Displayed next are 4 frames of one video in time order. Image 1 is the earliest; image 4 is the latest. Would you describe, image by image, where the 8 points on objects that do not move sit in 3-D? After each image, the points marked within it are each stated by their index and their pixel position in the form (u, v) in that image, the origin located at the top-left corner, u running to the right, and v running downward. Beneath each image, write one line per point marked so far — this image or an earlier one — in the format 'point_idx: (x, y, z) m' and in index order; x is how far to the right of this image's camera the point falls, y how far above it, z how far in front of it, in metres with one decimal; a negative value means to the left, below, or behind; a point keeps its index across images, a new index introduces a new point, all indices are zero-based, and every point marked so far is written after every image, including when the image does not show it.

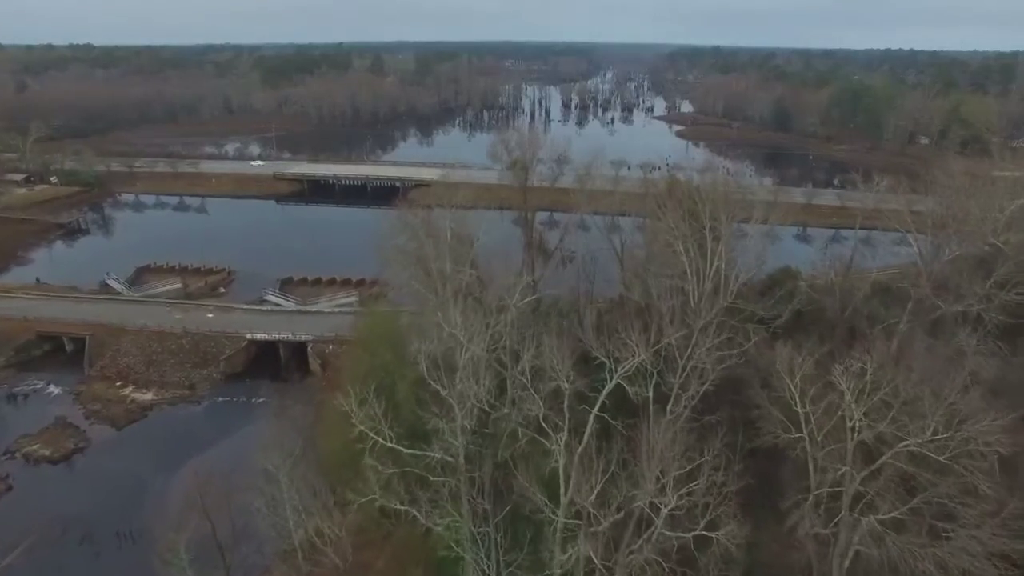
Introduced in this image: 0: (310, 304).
0: (-6.8, -0.5, +19.2) m
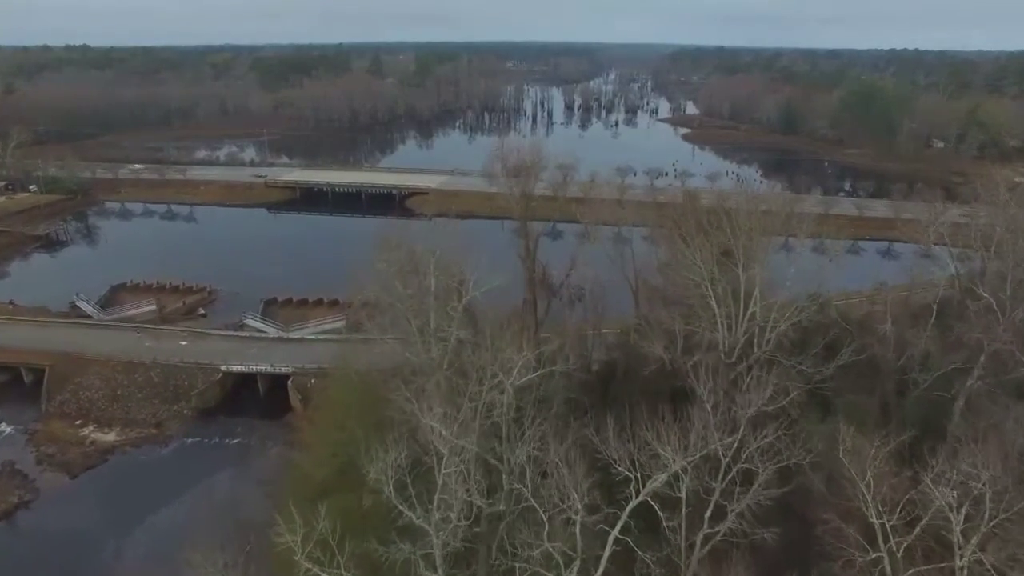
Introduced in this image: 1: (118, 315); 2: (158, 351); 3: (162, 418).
0: (-6.8, -1.3, +17.8) m
1: (-13.0, -0.9, +19.0) m
2: (-10.0, -1.7, +16.2) m
3: (-9.1, -3.4, +14.9) m
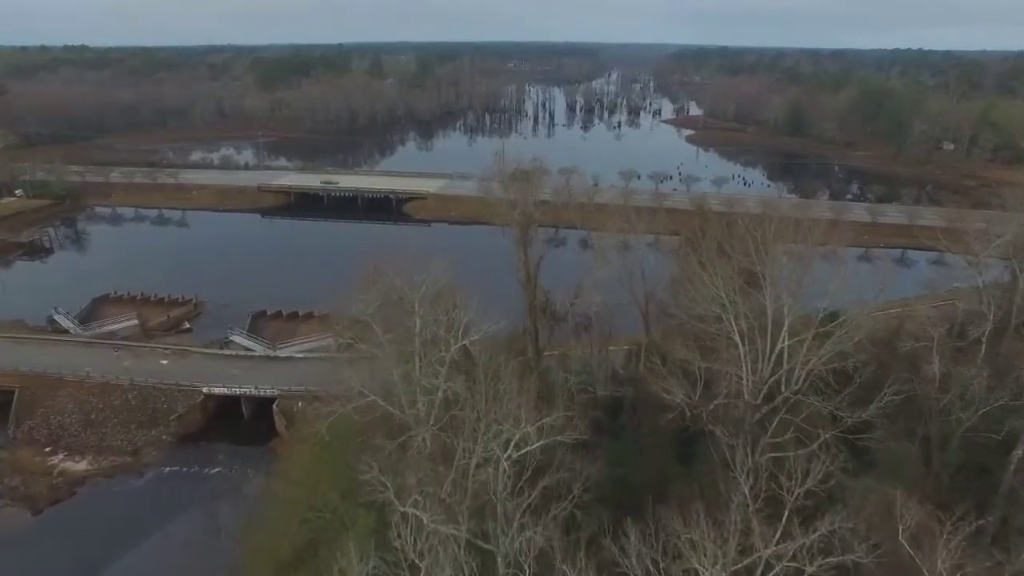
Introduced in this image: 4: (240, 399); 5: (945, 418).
0: (-6.8, -1.7, +16.8) m
1: (-13.0, -1.3, +18.0) m
2: (-10.0, -2.2, +15.3) m
3: (-9.1, -3.8, +14.0) m
4: (-7.0, -2.8, +14.7) m
5: (+6.1, -1.8, +8.0) m
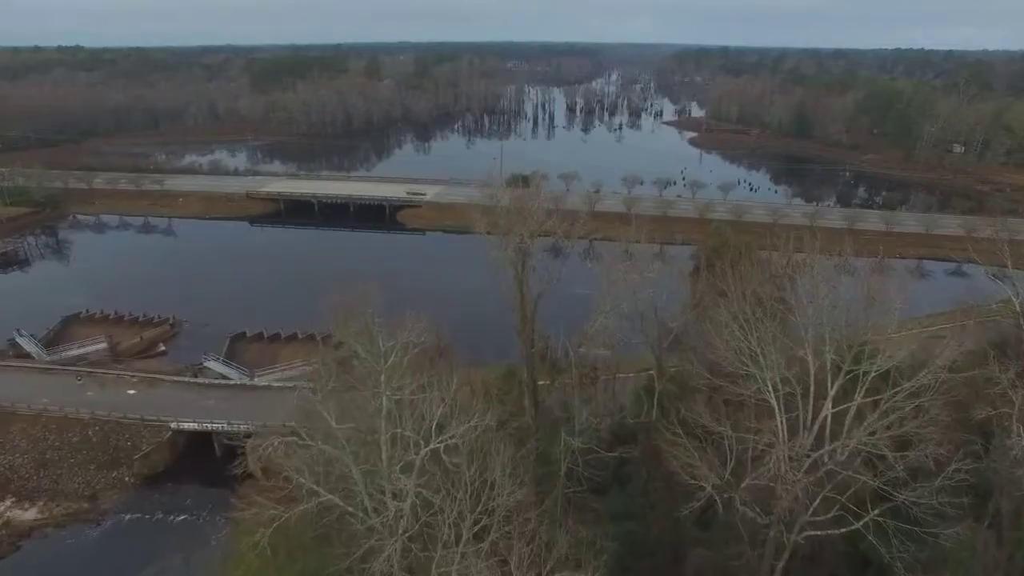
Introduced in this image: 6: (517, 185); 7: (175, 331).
0: (-6.8, -2.3, +15.5) m
1: (-13.1, -1.9, +16.8) m
2: (-10.0, -2.8, +14.0) m
3: (-9.1, -4.4, +12.7) m
4: (-7.1, -3.4, +13.5) m
5: (+6.0, -2.4, +6.8) m
6: (+0.2, +2.8, +15.7) m
7: (-11.2, -1.4, +19.2) m
